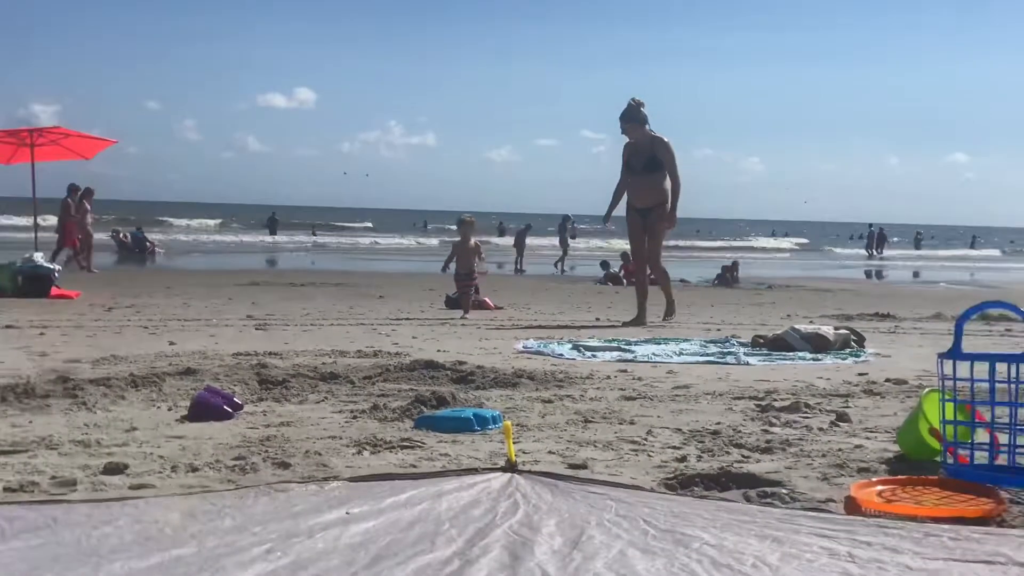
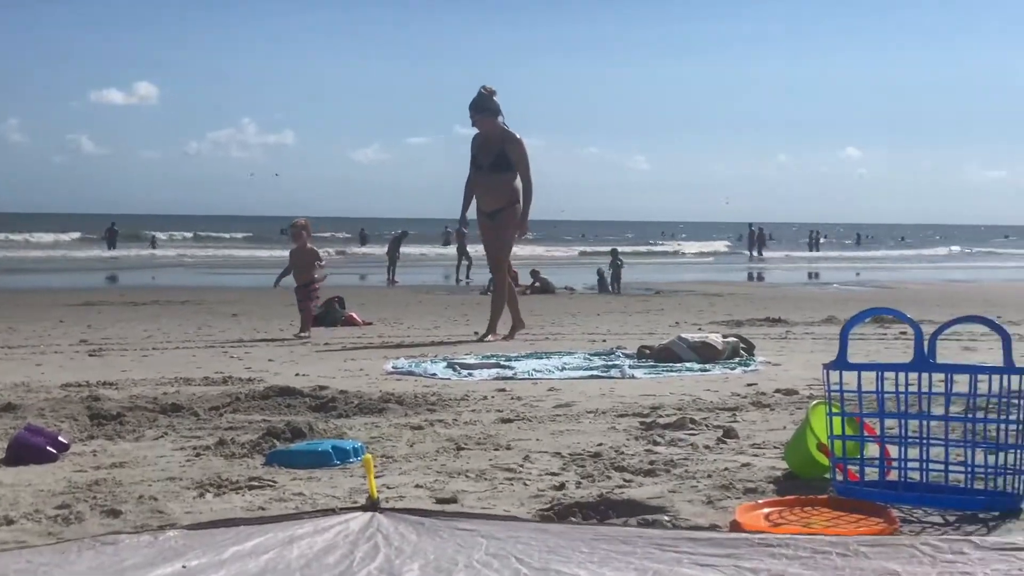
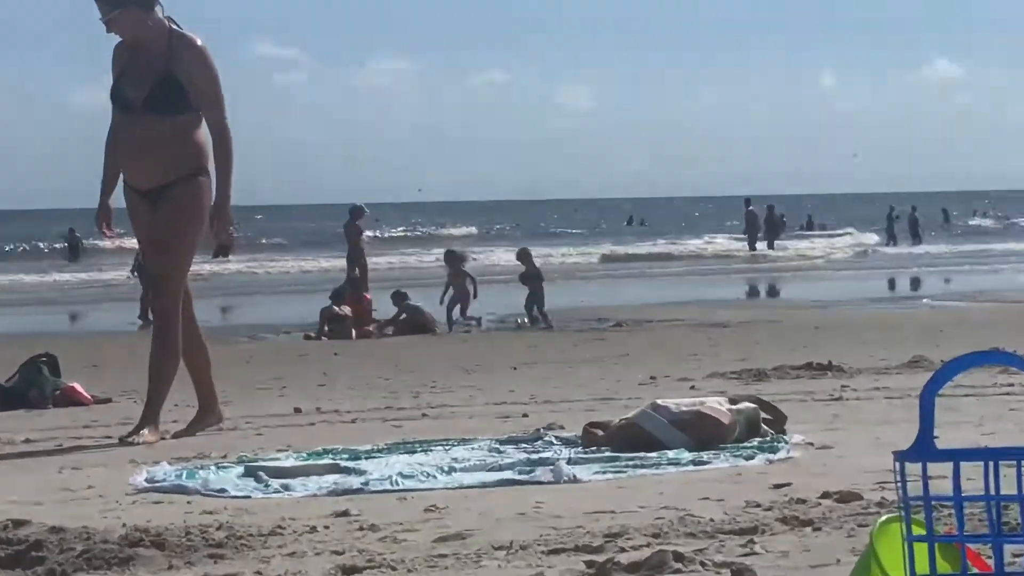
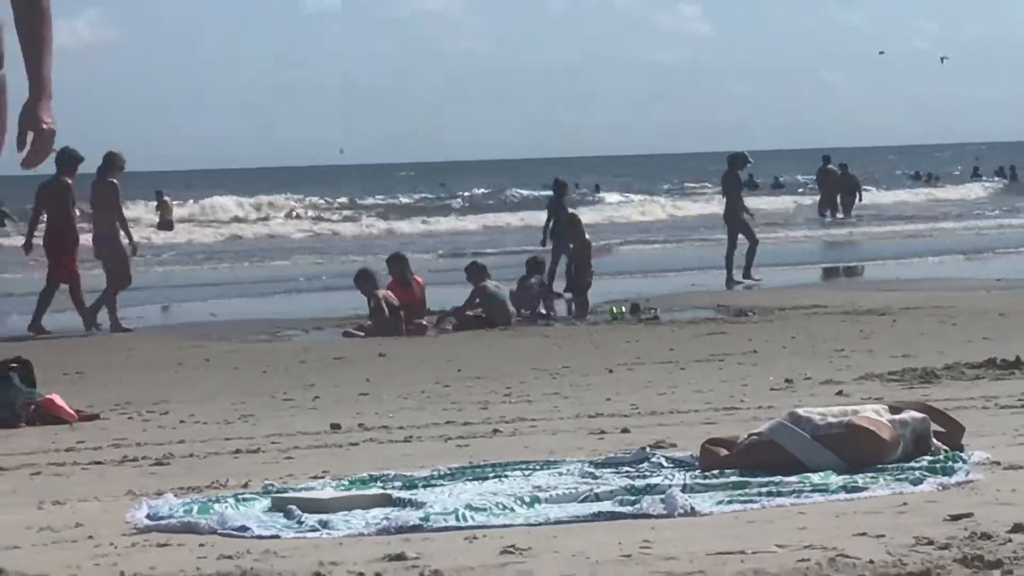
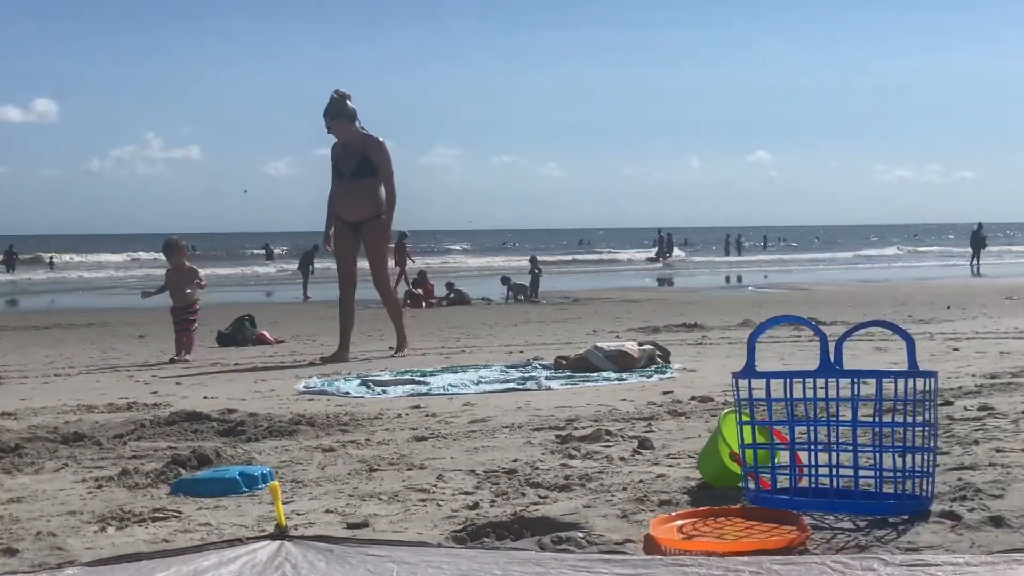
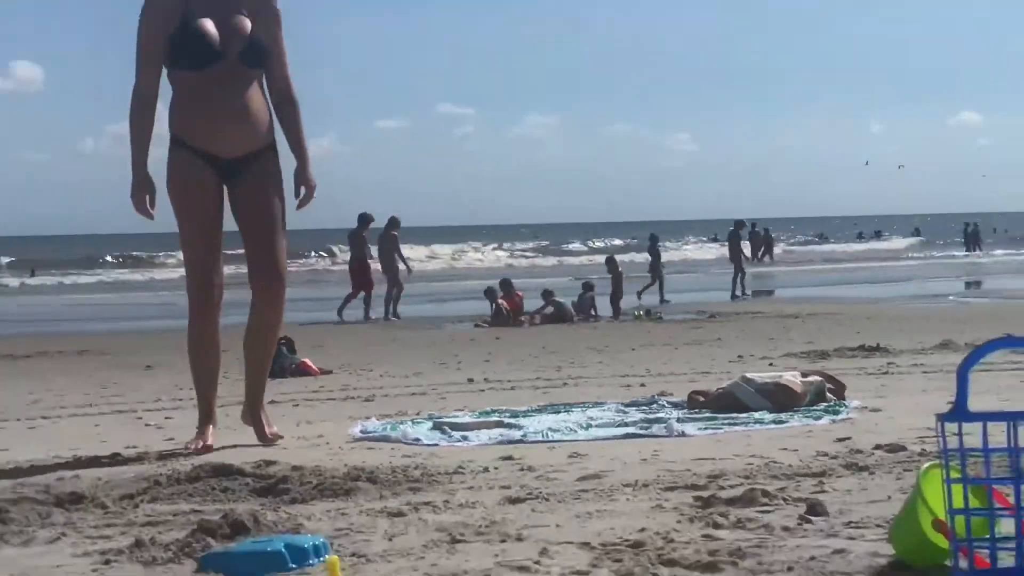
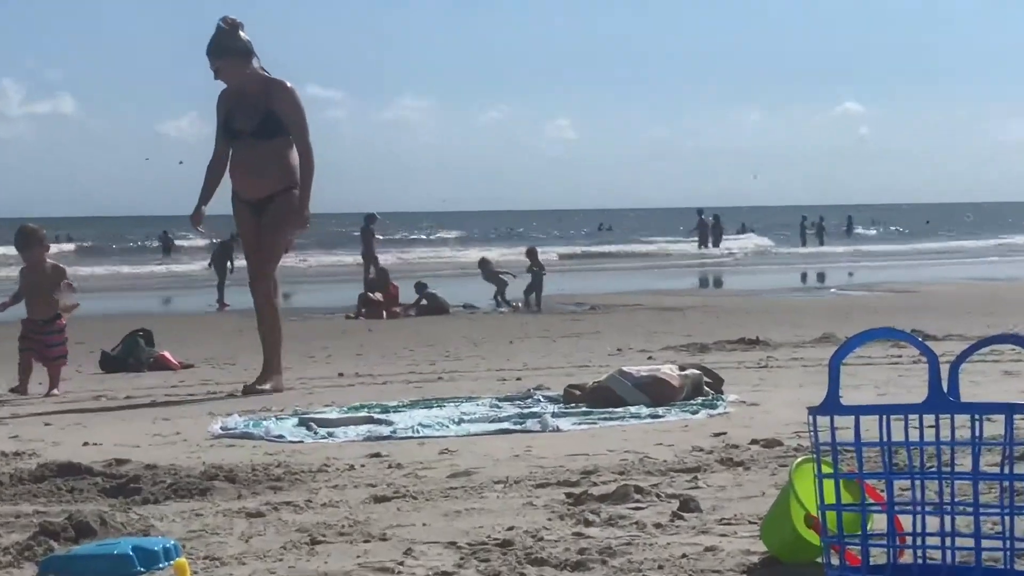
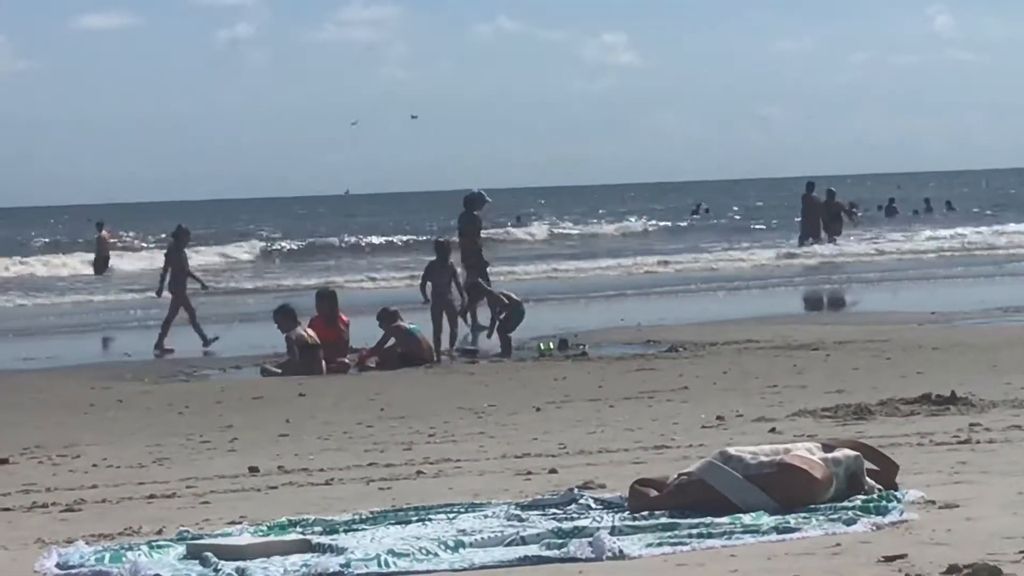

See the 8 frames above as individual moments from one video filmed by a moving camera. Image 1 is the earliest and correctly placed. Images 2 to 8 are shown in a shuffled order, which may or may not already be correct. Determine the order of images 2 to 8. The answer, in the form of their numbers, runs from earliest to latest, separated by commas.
2, 5, 7, 3, 8, 4, 6
